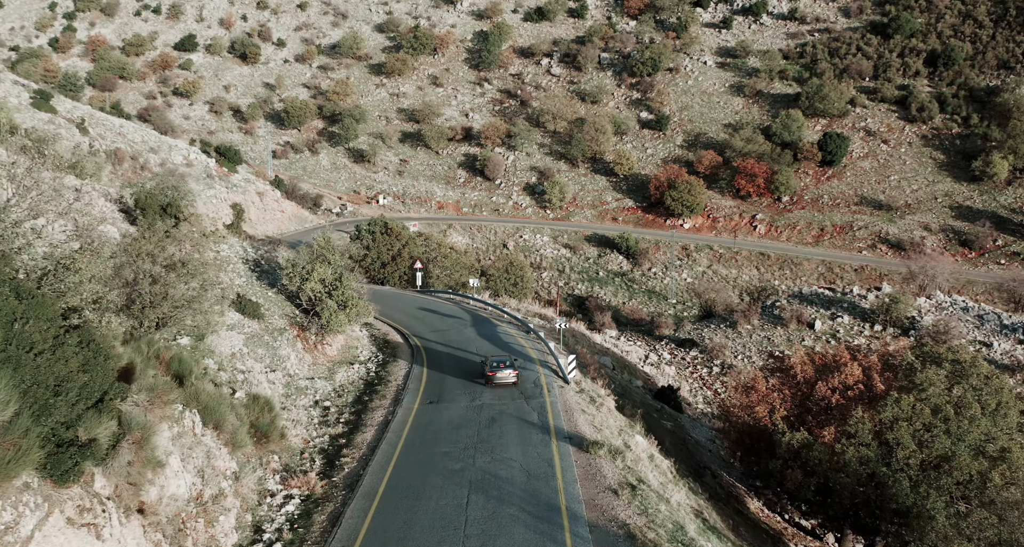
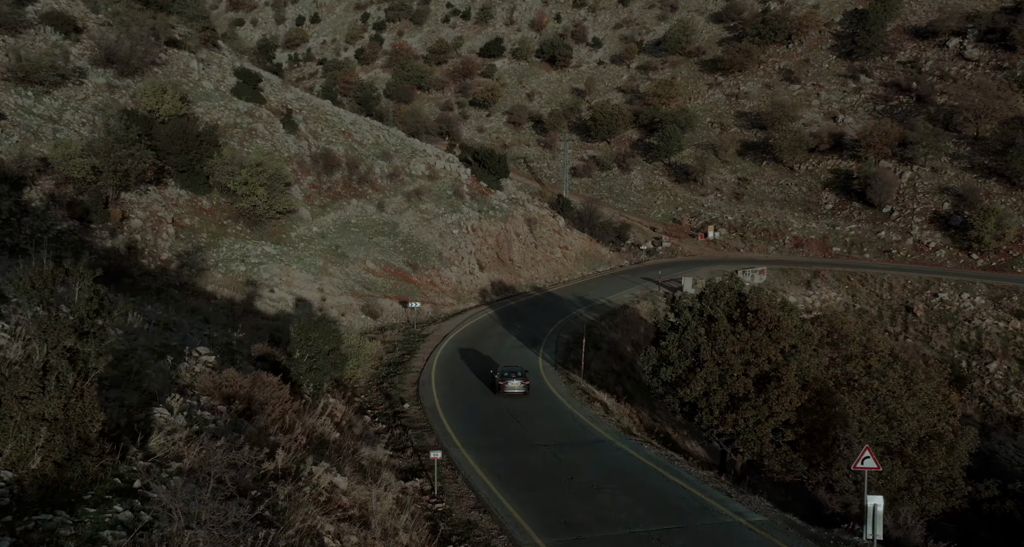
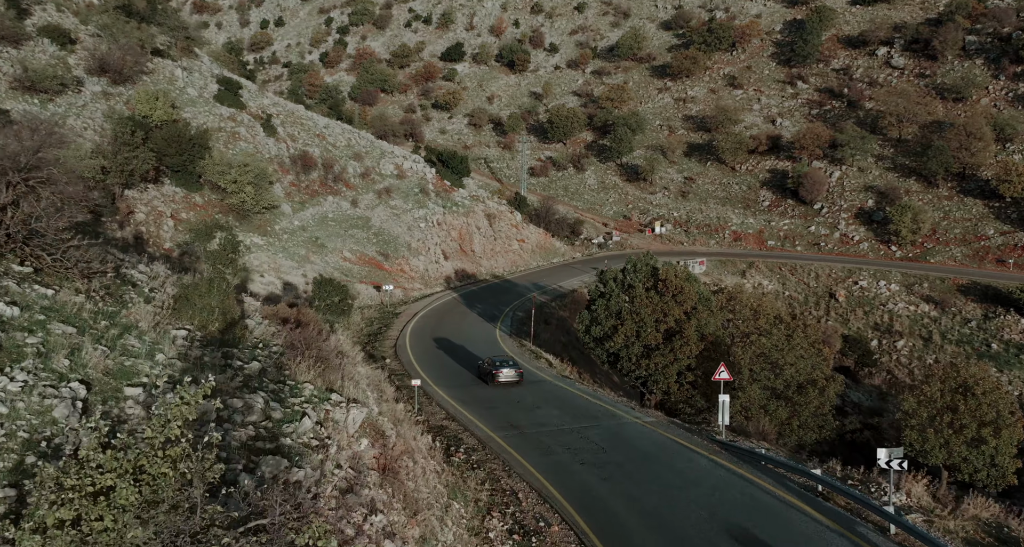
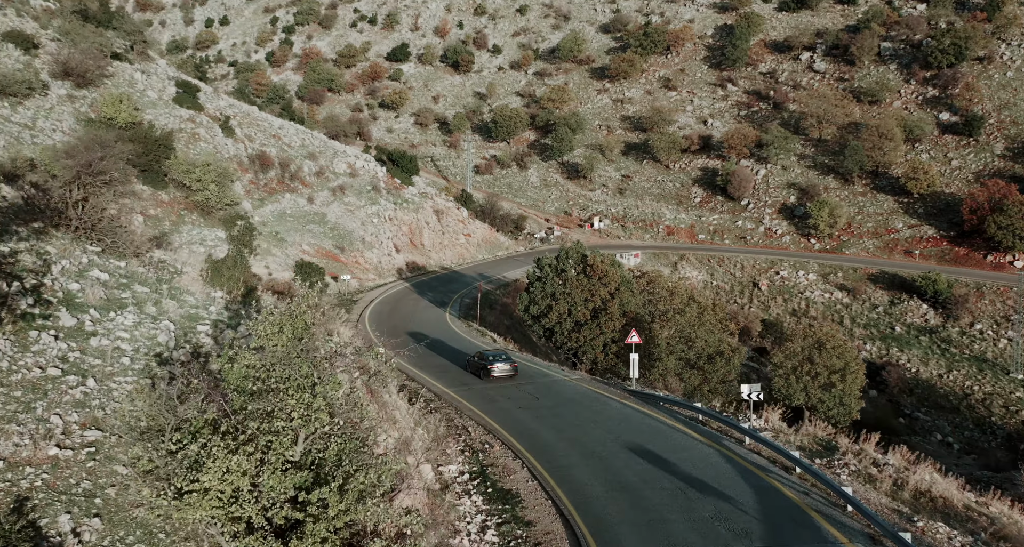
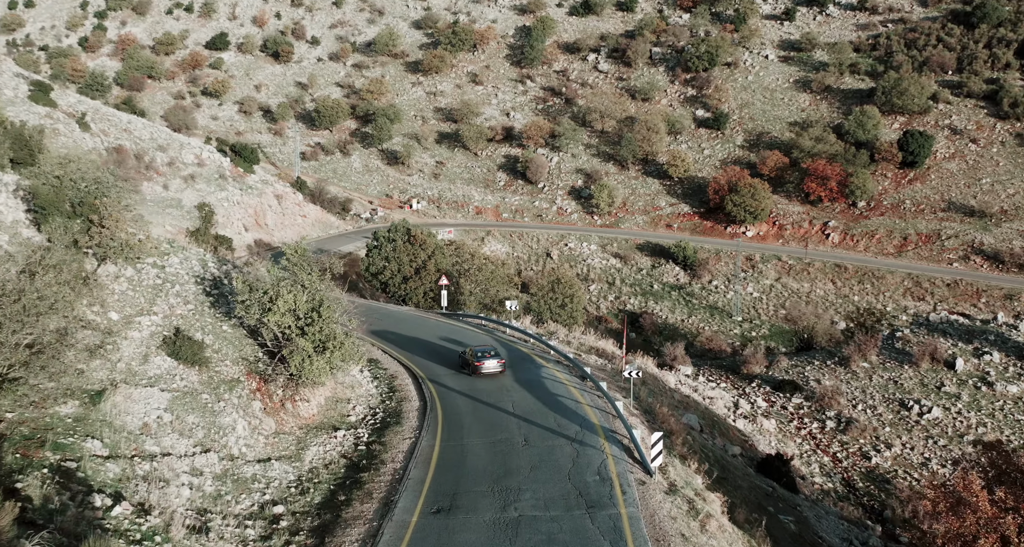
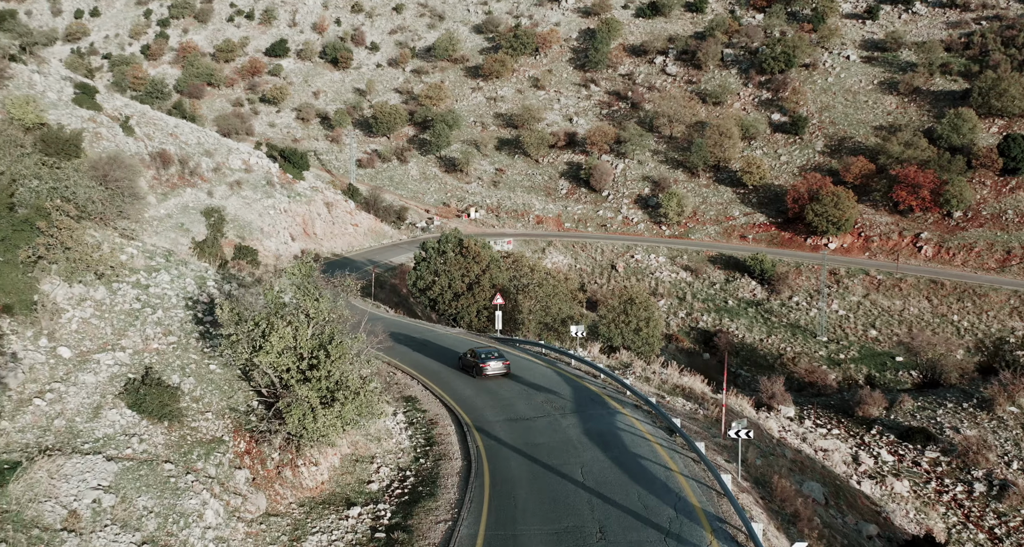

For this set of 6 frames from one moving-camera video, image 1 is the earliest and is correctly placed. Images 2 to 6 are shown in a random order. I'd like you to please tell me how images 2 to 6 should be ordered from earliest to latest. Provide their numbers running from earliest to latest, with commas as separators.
5, 6, 4, 3, 2
